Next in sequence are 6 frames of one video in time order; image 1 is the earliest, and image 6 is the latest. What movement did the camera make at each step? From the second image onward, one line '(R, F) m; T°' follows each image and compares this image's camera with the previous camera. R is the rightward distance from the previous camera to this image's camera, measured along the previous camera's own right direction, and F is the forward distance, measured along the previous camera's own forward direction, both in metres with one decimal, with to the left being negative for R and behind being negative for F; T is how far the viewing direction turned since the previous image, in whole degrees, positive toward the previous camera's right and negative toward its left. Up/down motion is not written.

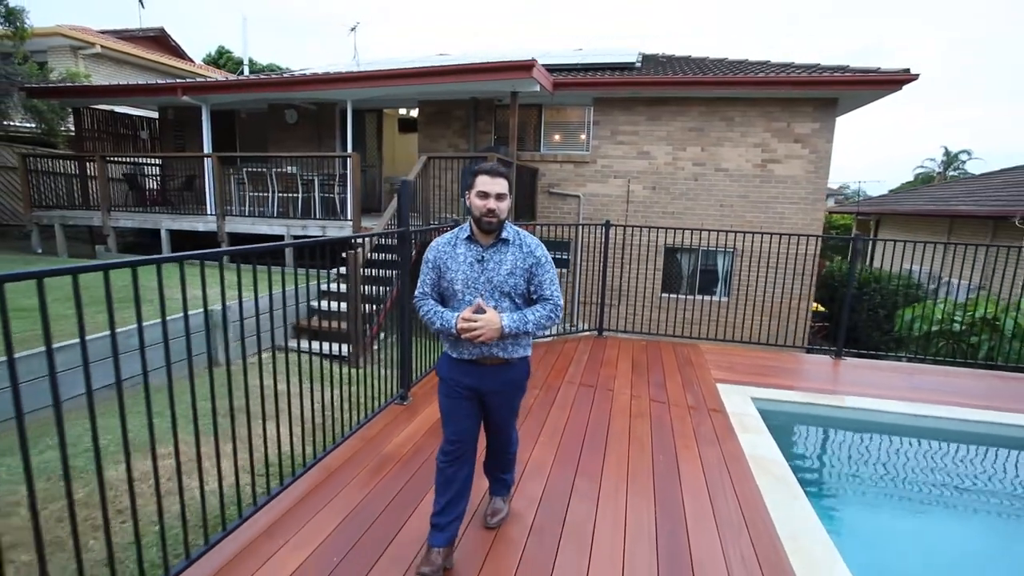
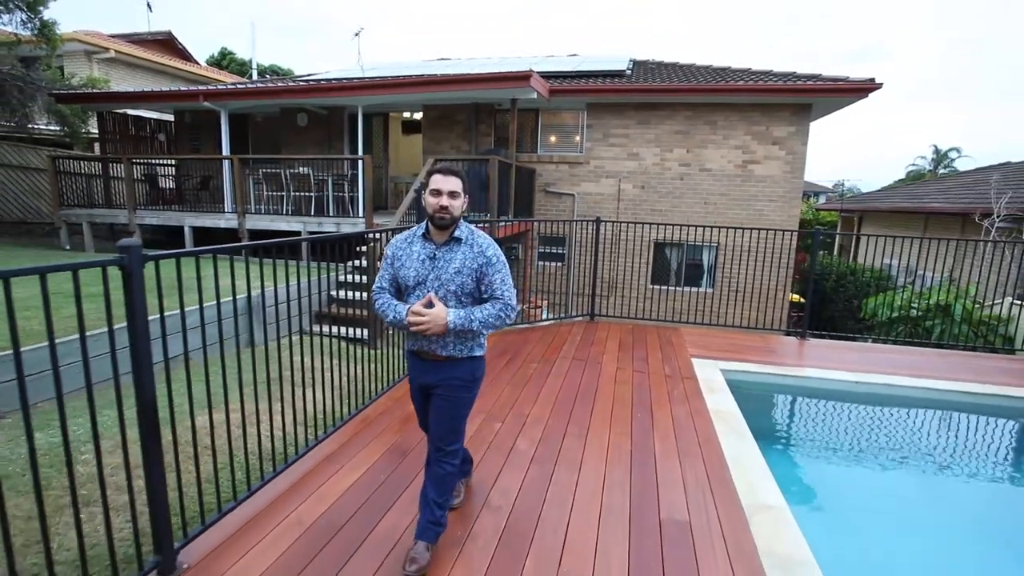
(0.0, -0.6) m; 0°
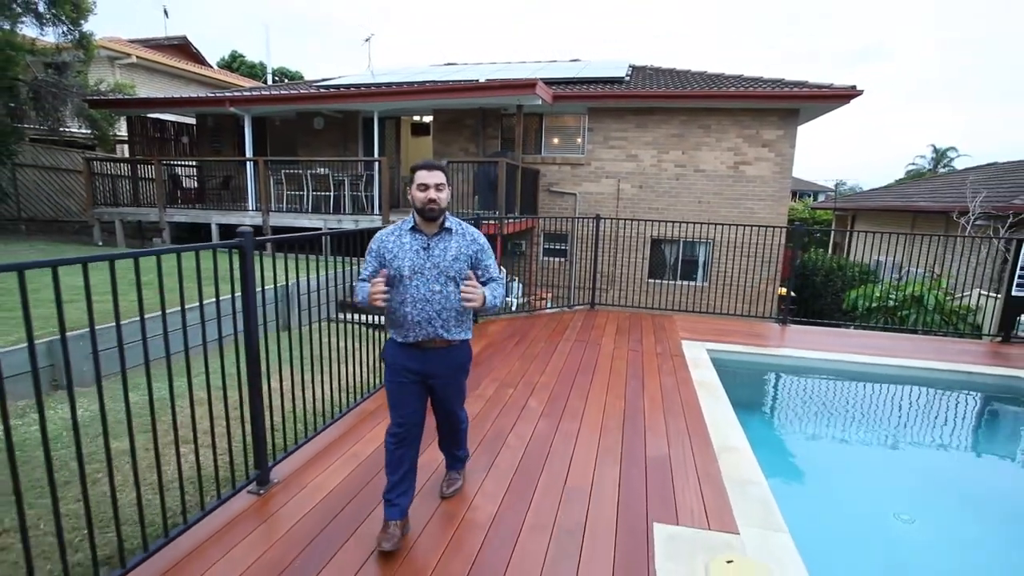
(-0.1, -0.6) m; 0°
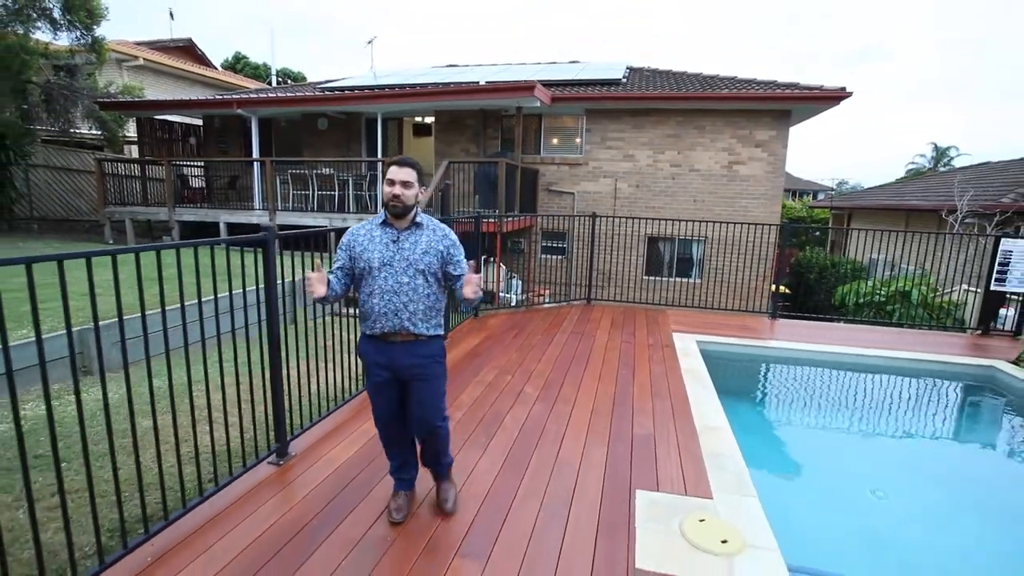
(0.0, -0.2) m; 0°
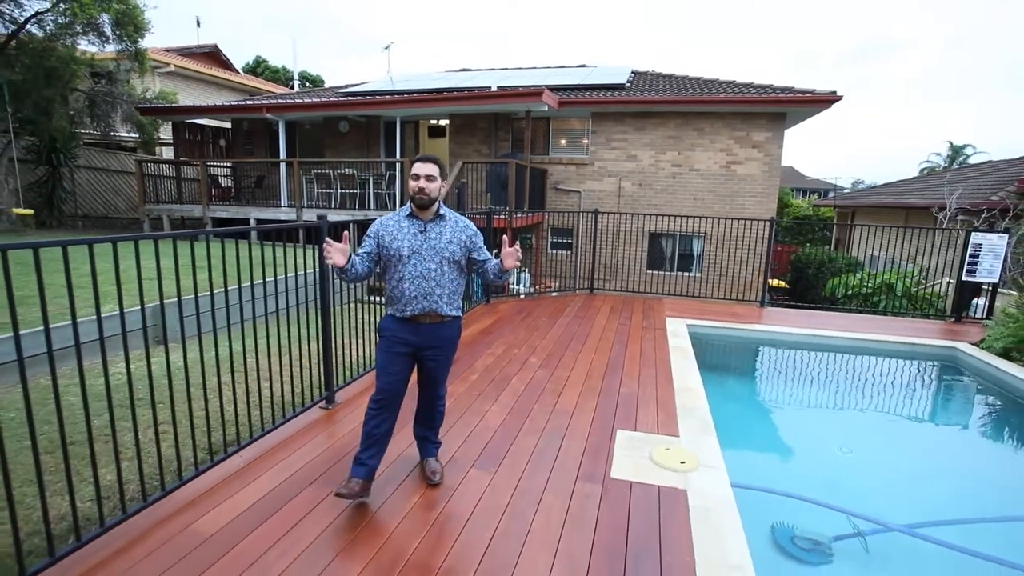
(0.0, -0.6) m; -1°
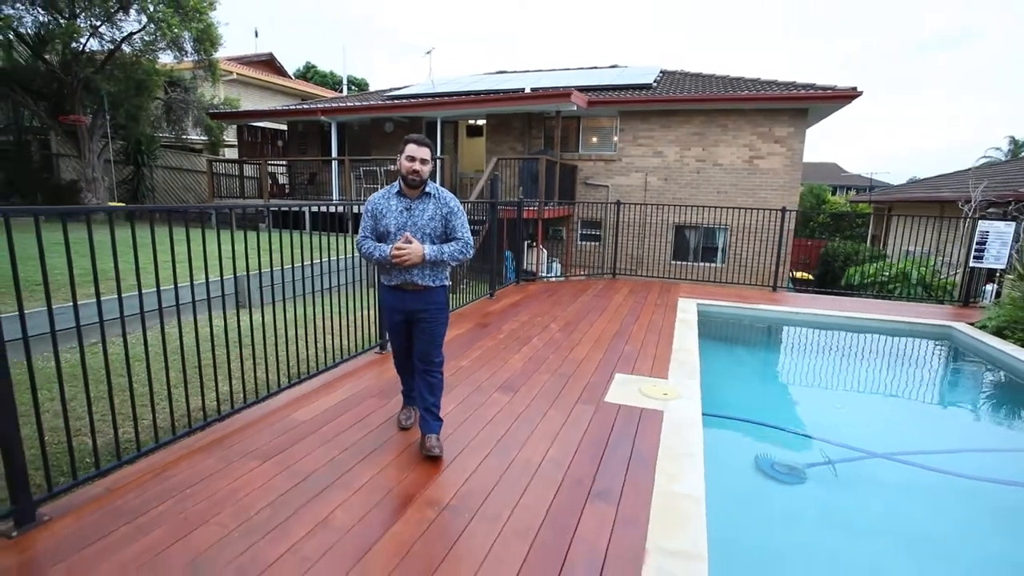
(+0.1, -0.7) m; -4°
